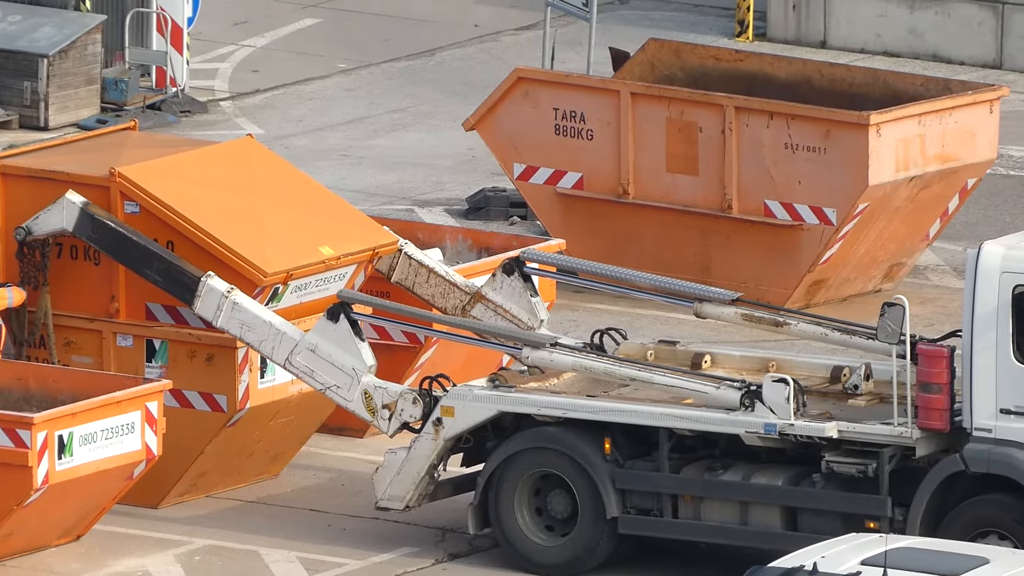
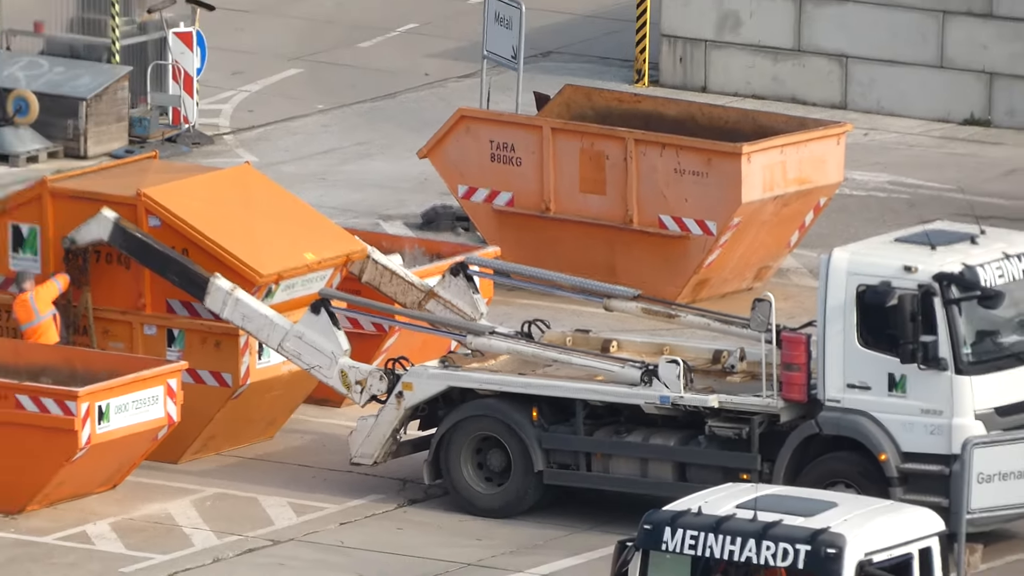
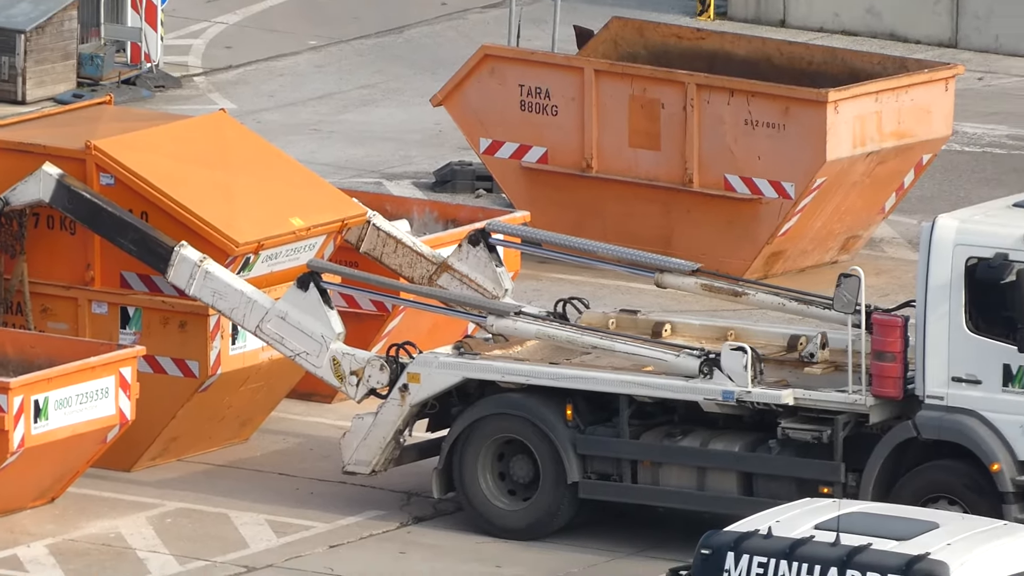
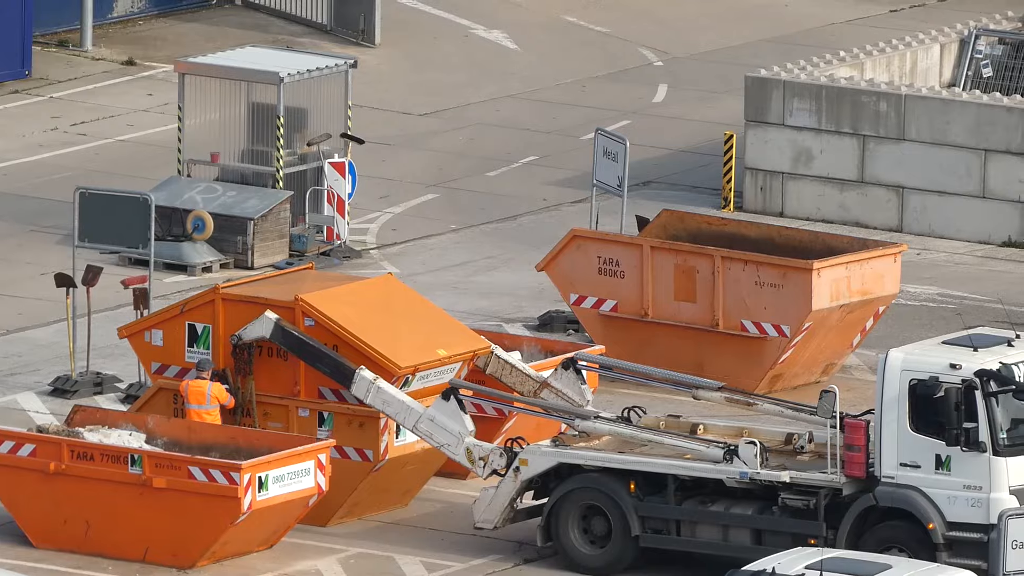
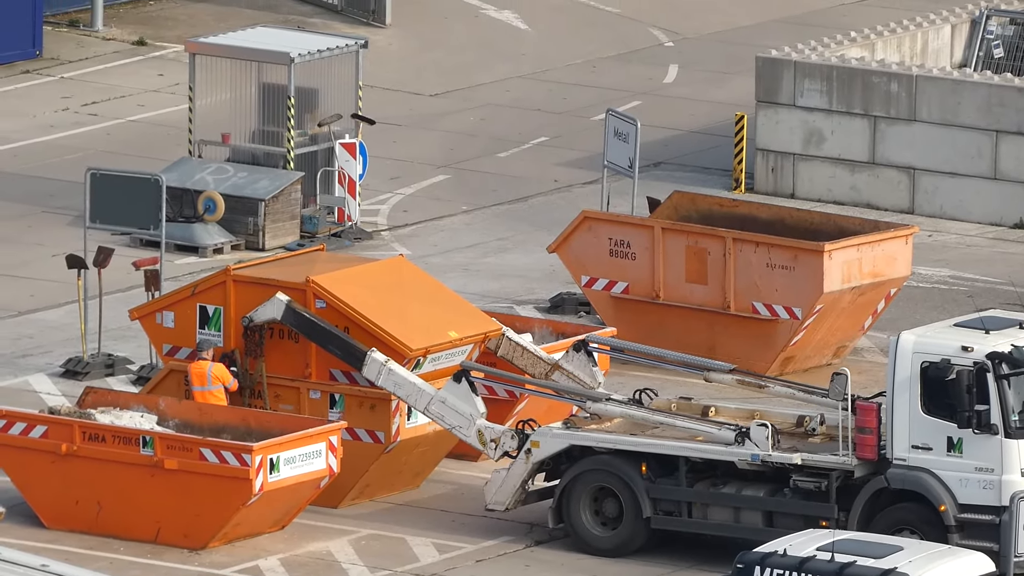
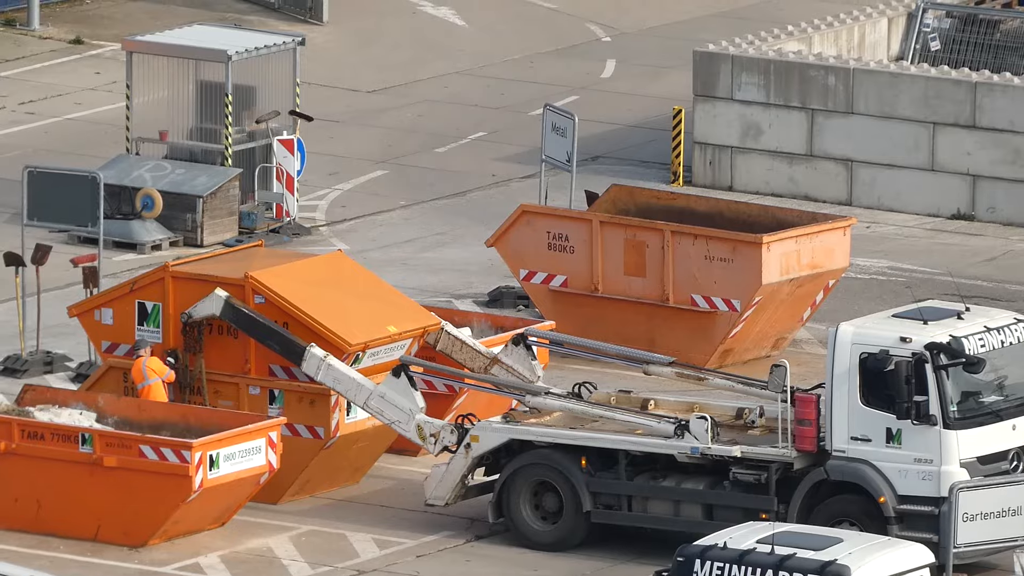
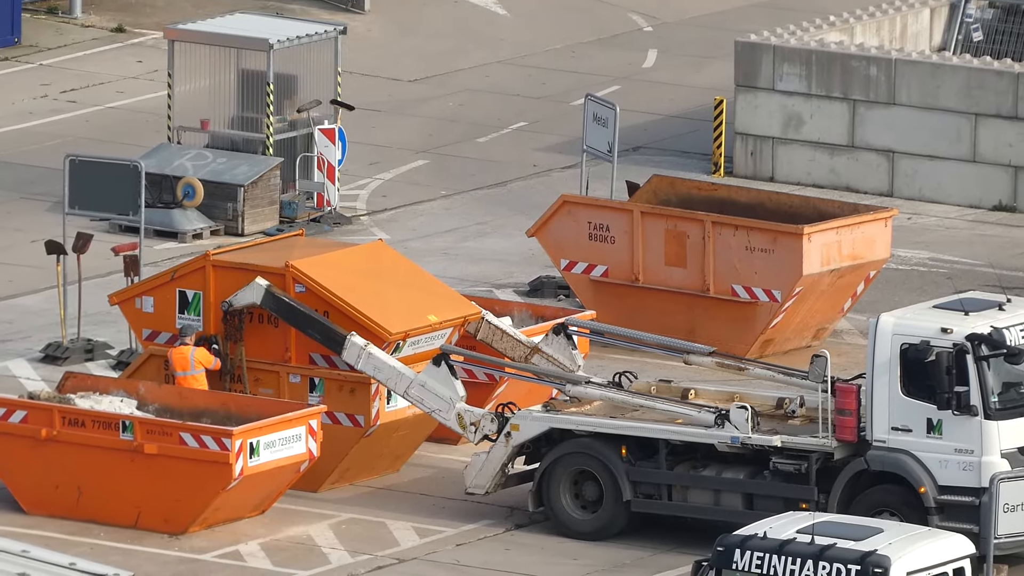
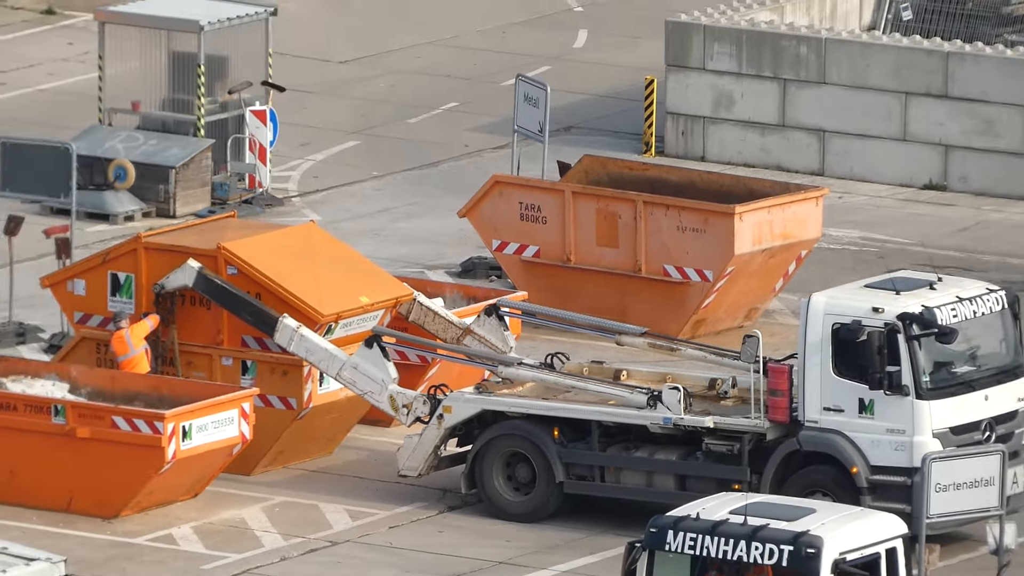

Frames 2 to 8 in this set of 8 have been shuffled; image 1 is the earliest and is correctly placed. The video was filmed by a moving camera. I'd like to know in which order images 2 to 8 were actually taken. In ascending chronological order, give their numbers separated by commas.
3, 2, 8, 6, 7, 5, 4
